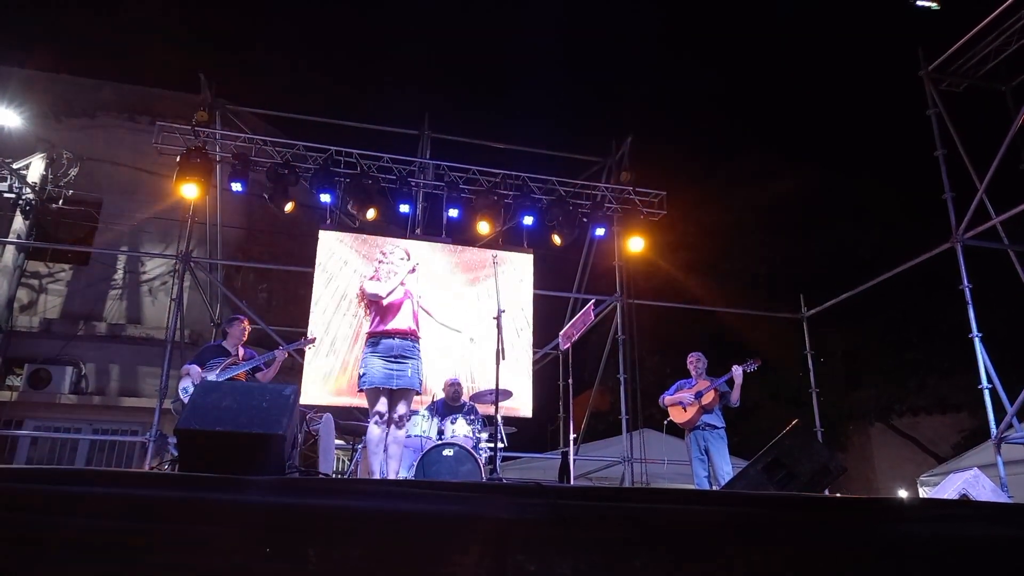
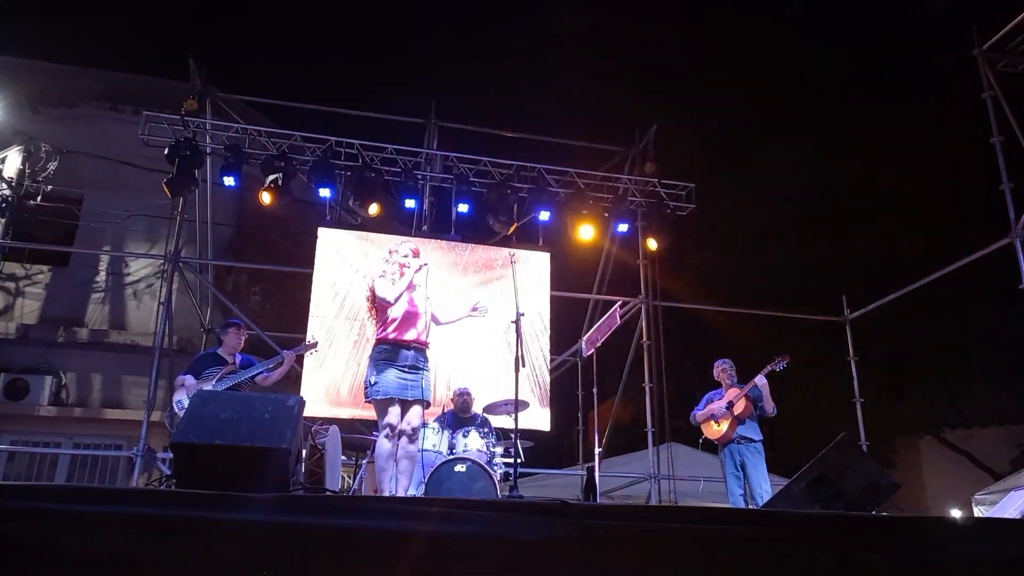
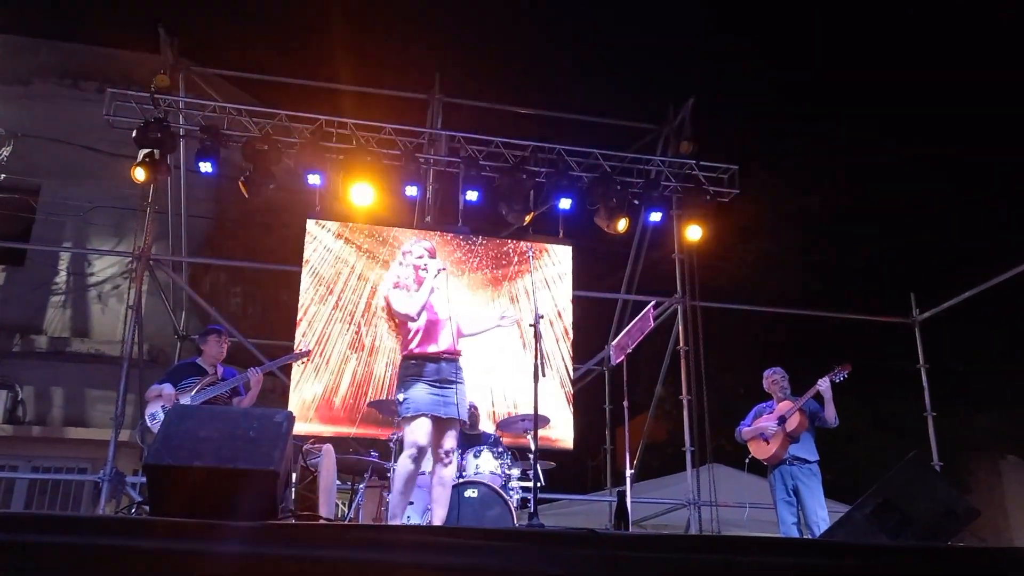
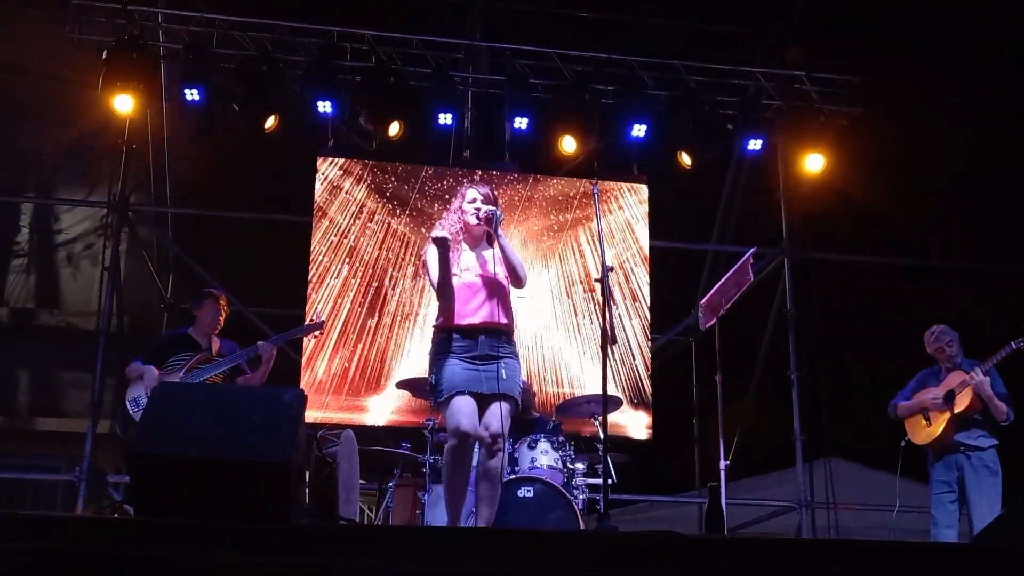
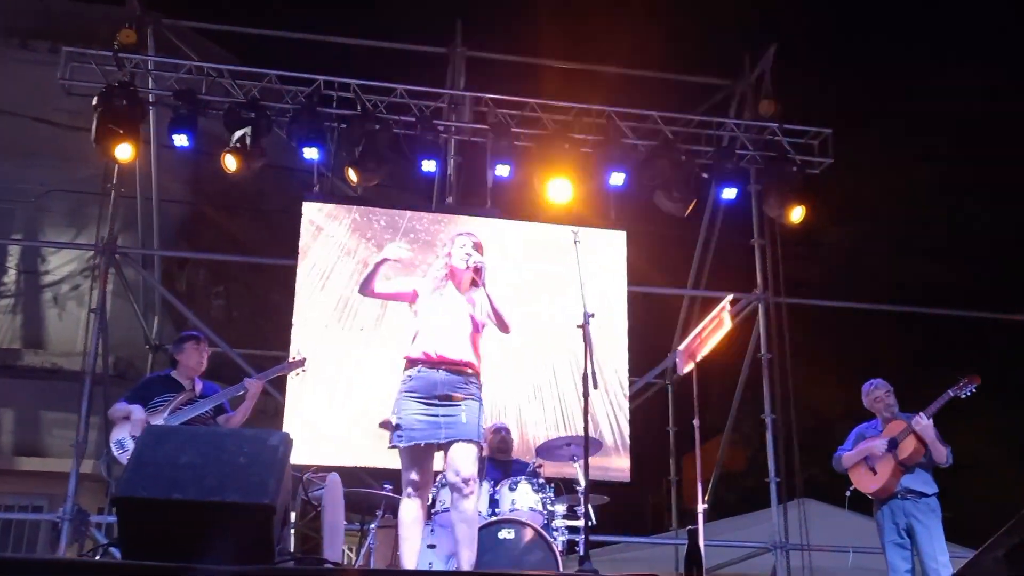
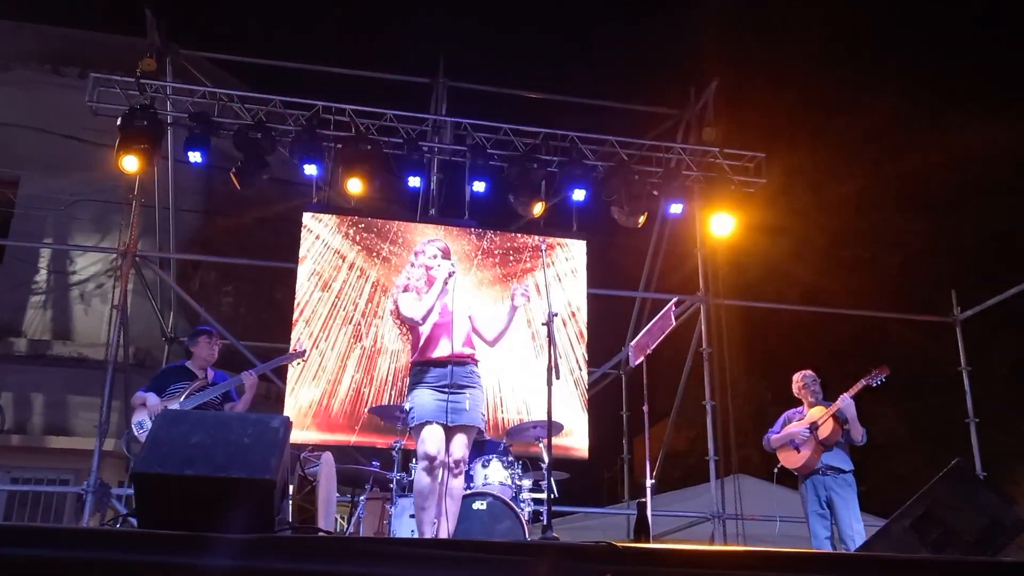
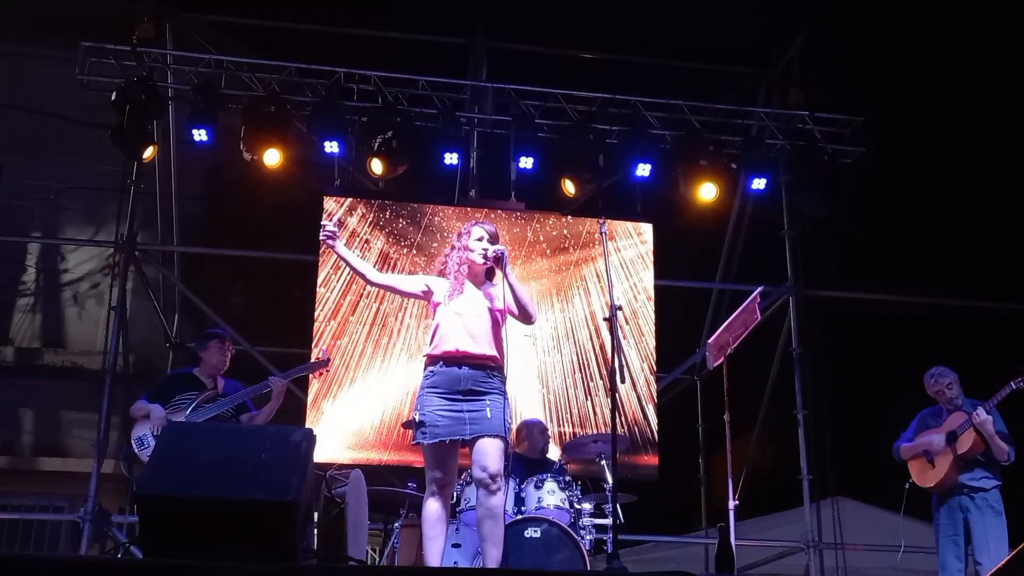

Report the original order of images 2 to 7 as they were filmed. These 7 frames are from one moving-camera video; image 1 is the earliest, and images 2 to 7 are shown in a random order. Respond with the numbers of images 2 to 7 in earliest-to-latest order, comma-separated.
2, 3, 6, 5, 7, 4
